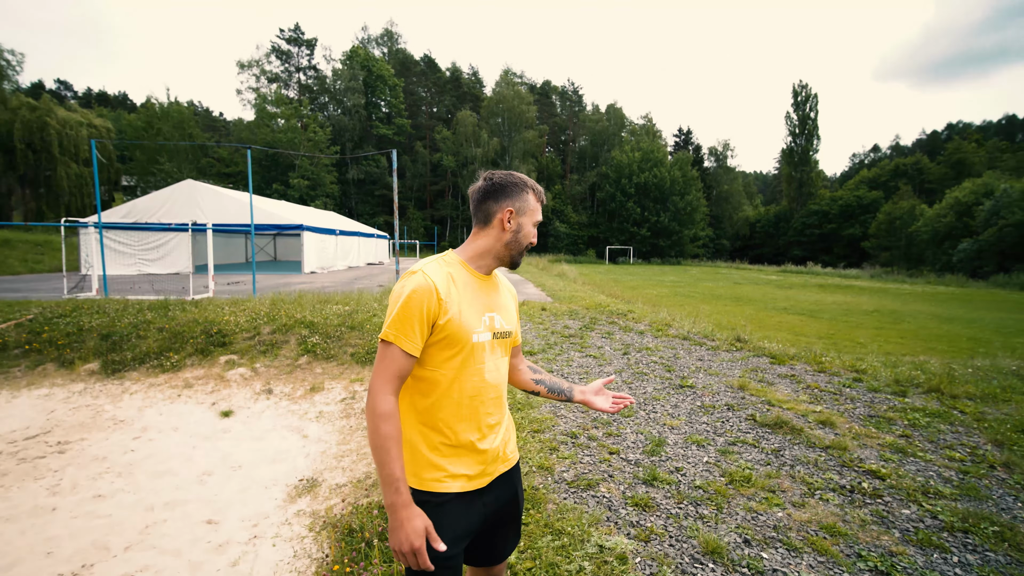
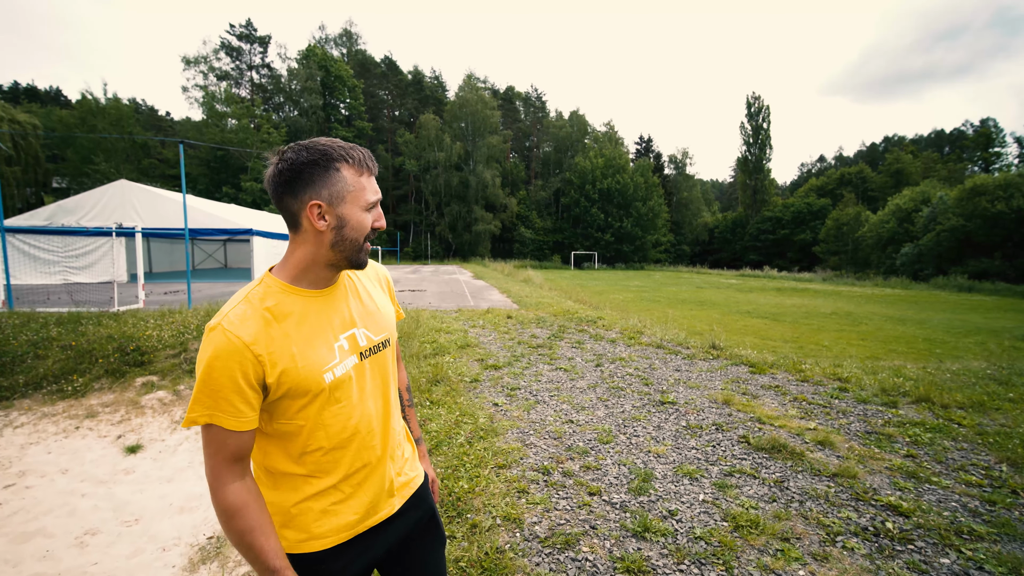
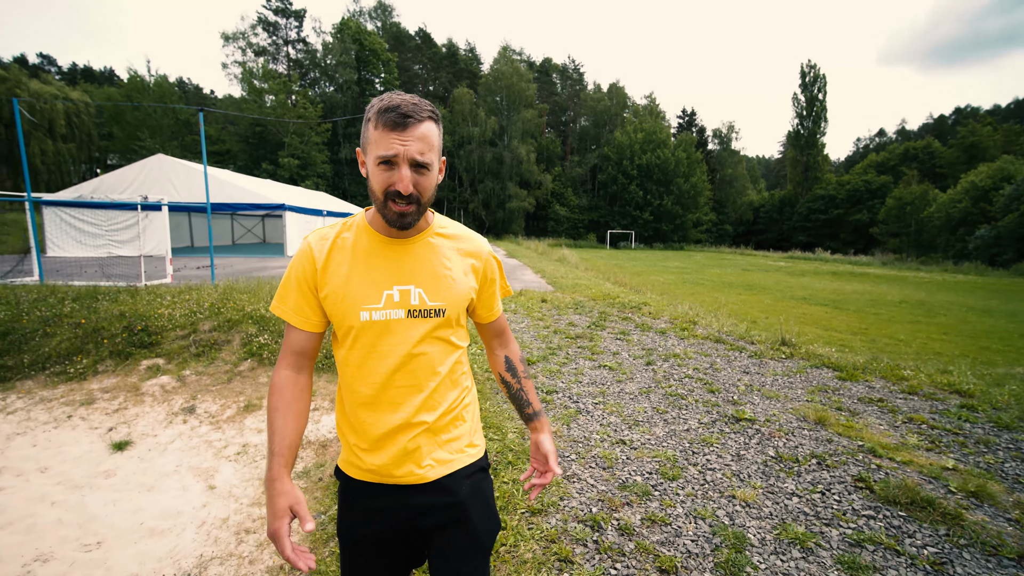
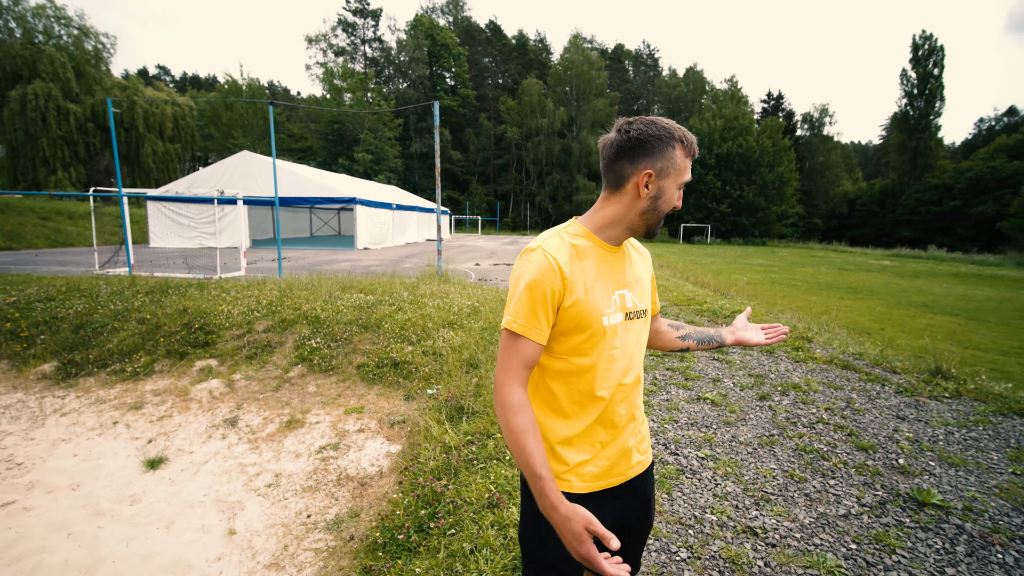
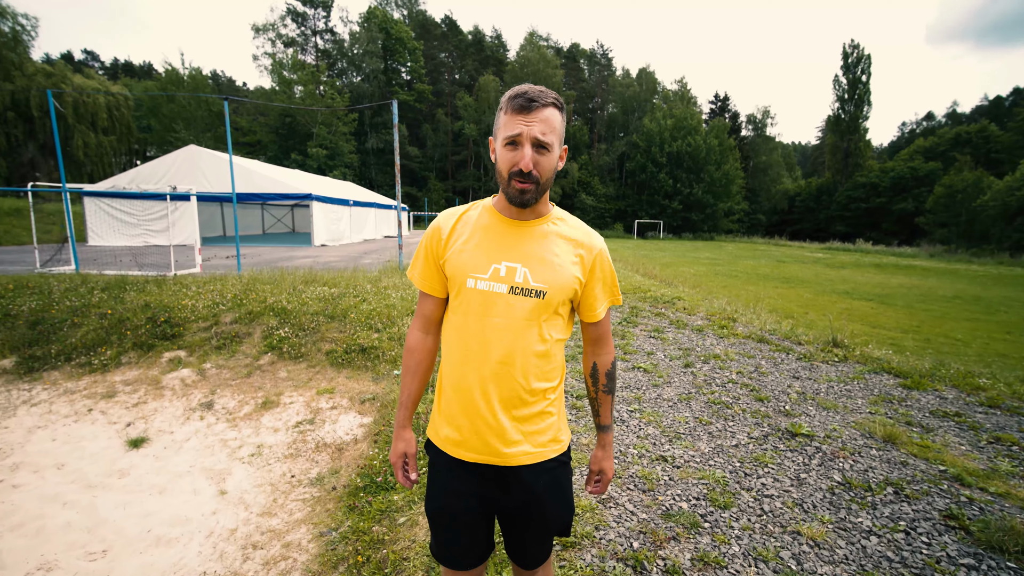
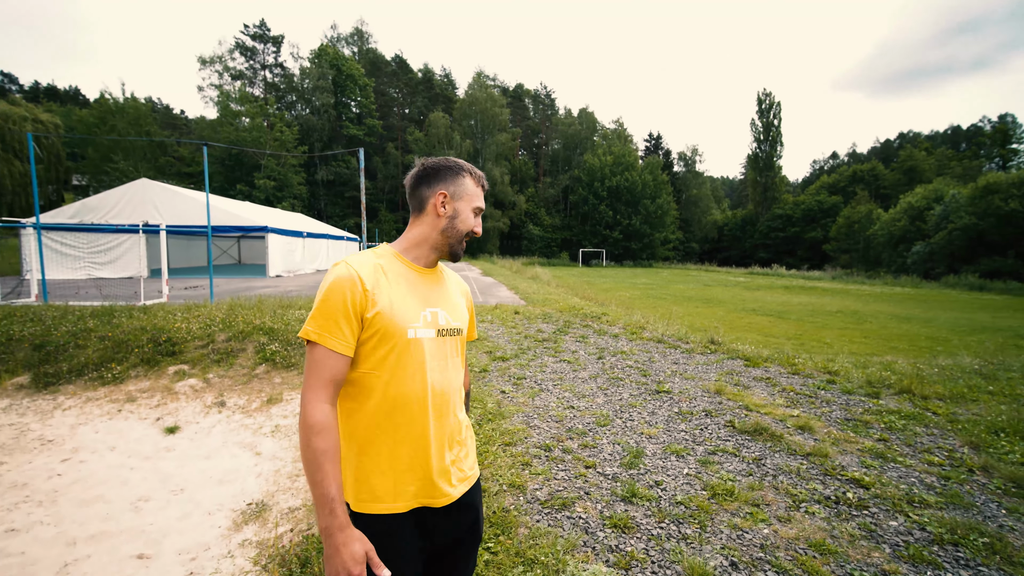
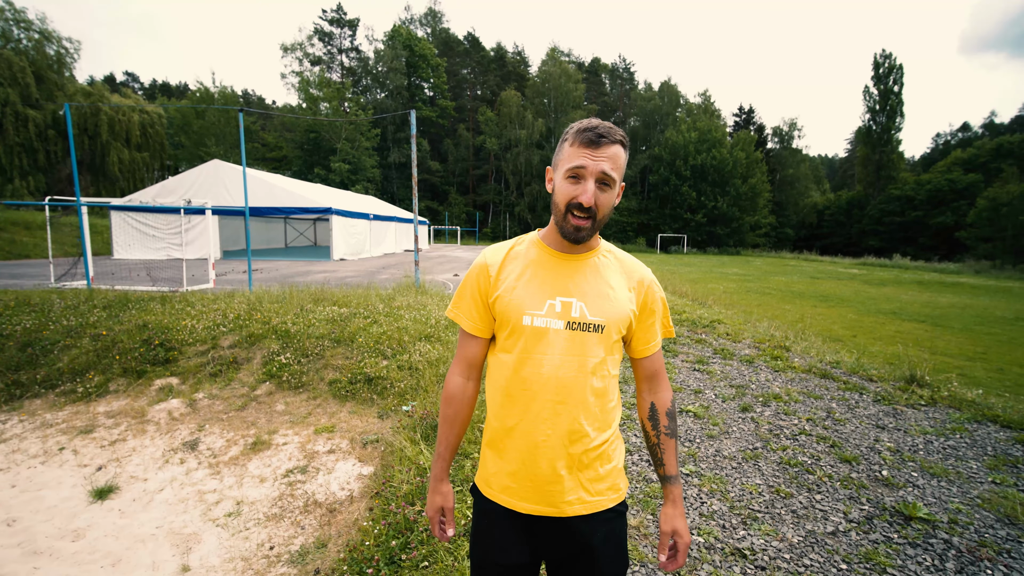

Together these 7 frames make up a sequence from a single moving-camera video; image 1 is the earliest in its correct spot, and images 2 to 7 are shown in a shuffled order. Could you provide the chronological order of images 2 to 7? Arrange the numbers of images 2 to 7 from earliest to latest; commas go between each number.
6, 2, 3, 5, 4, 7
